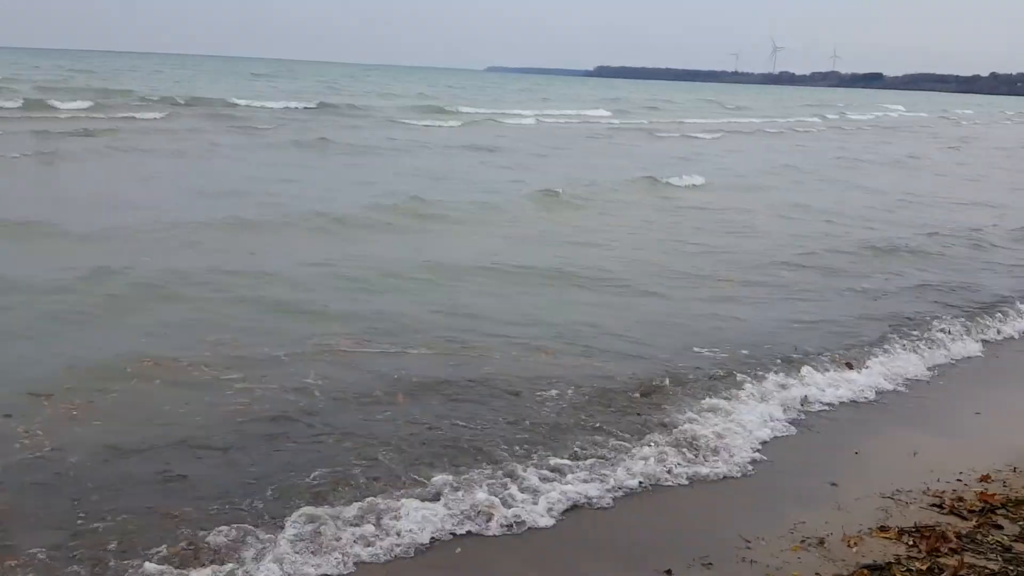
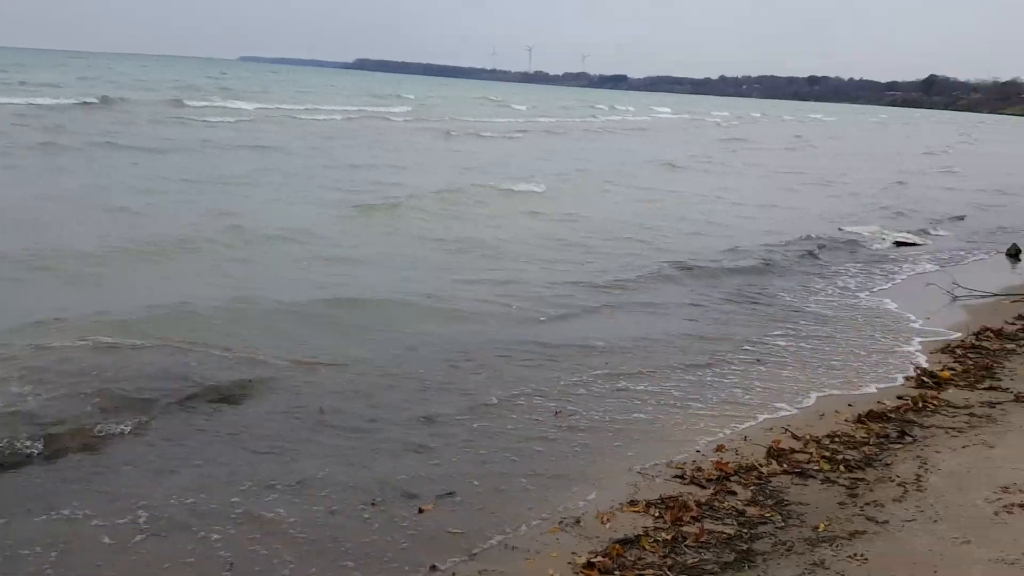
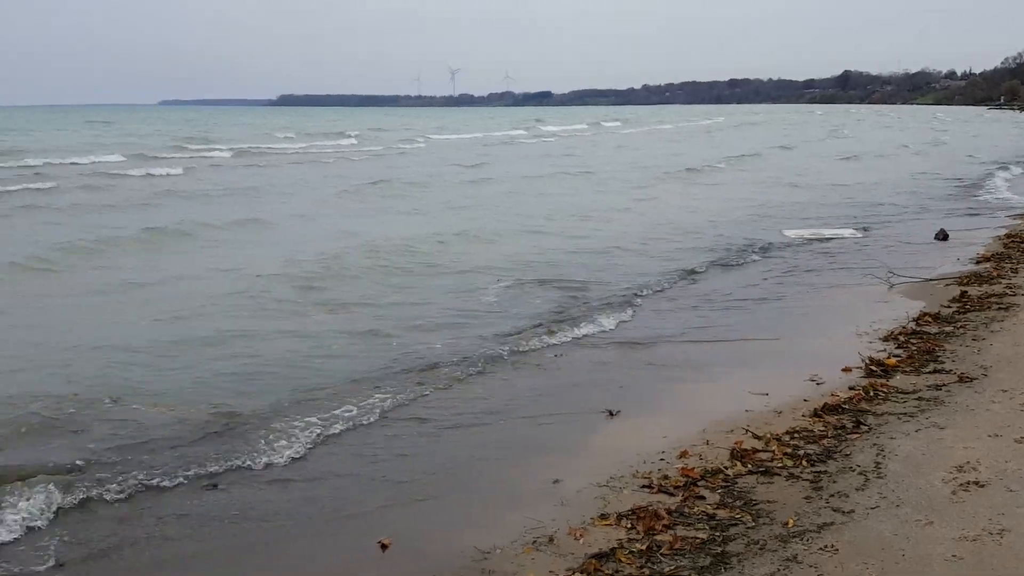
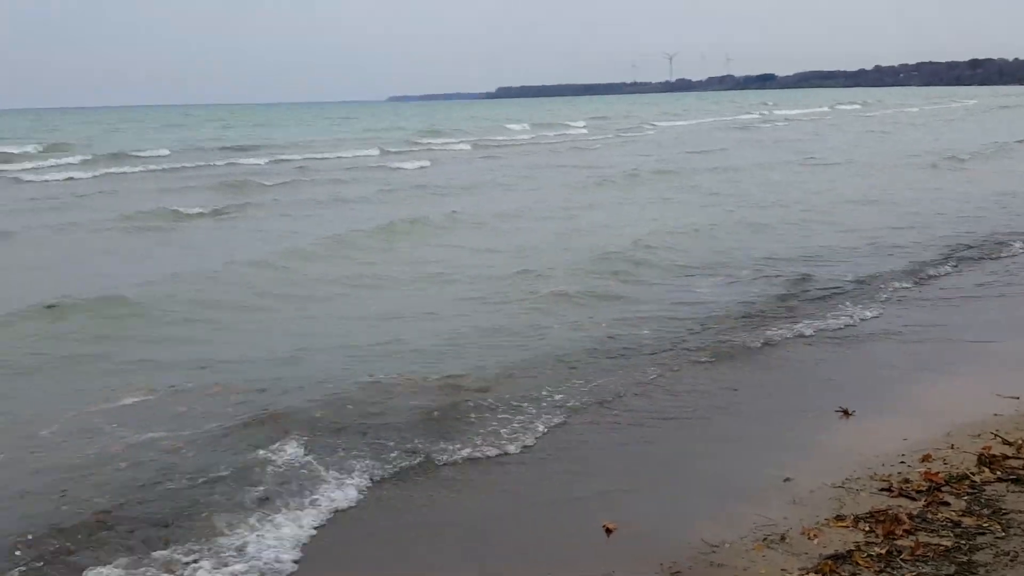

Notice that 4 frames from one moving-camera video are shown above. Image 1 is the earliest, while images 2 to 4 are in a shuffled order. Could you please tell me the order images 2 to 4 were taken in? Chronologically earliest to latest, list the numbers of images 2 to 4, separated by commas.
2, 3, 4
